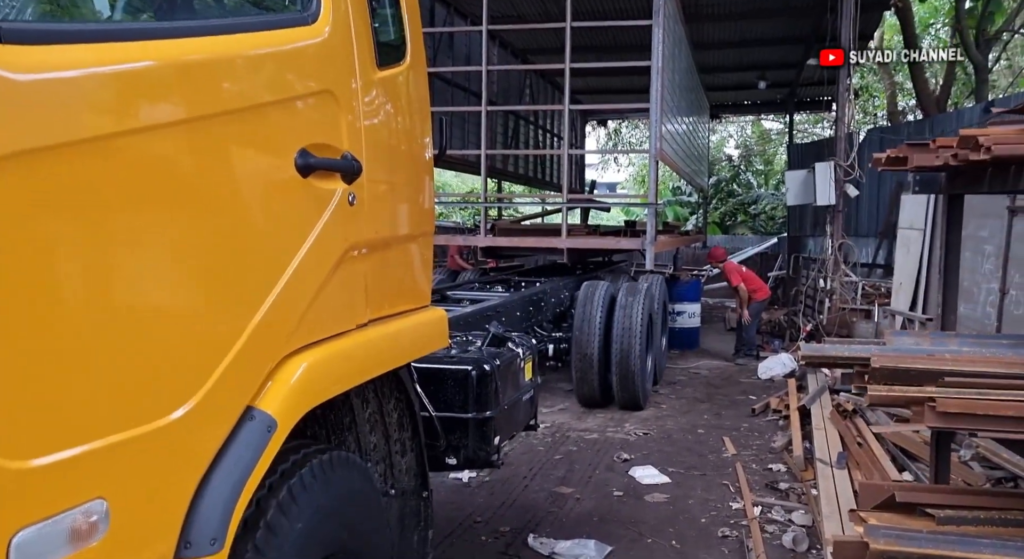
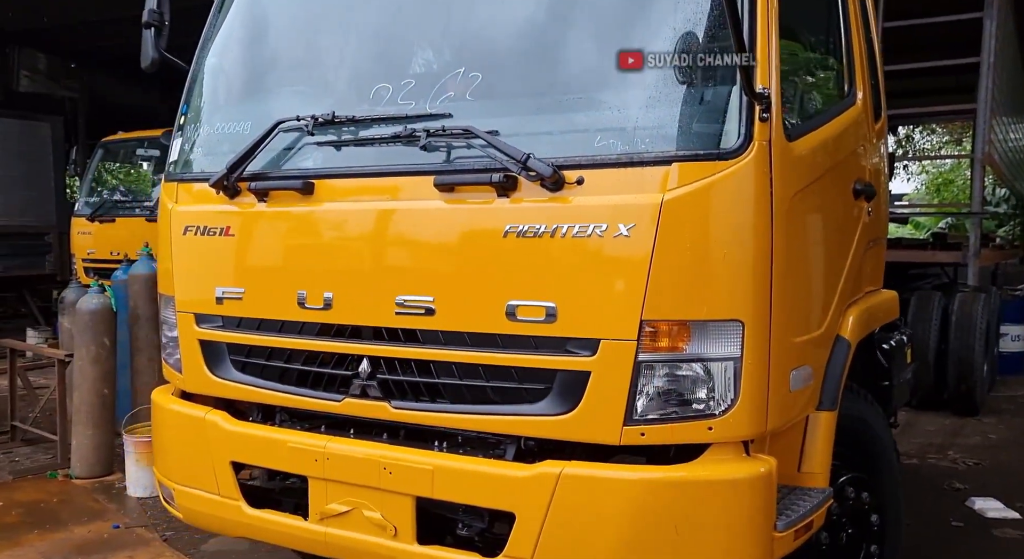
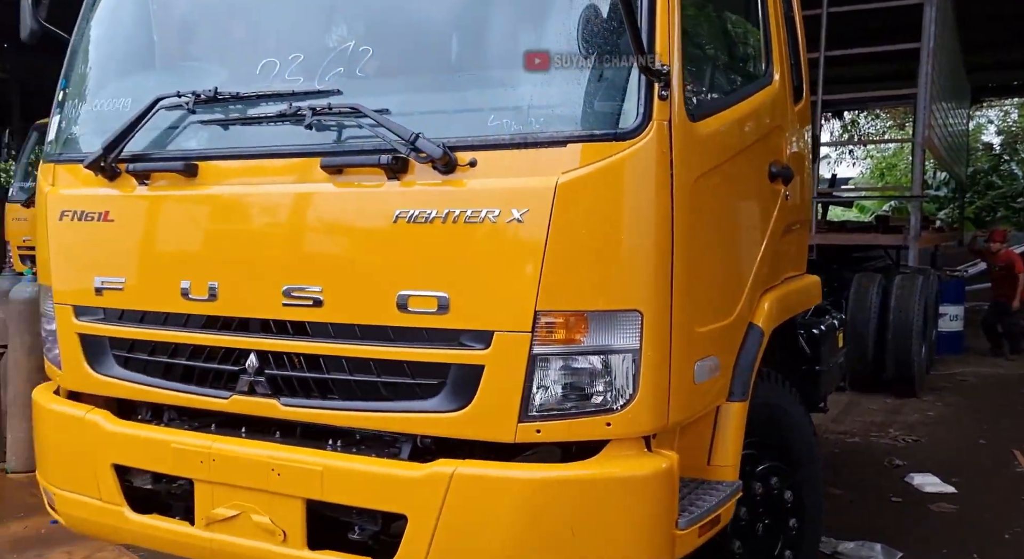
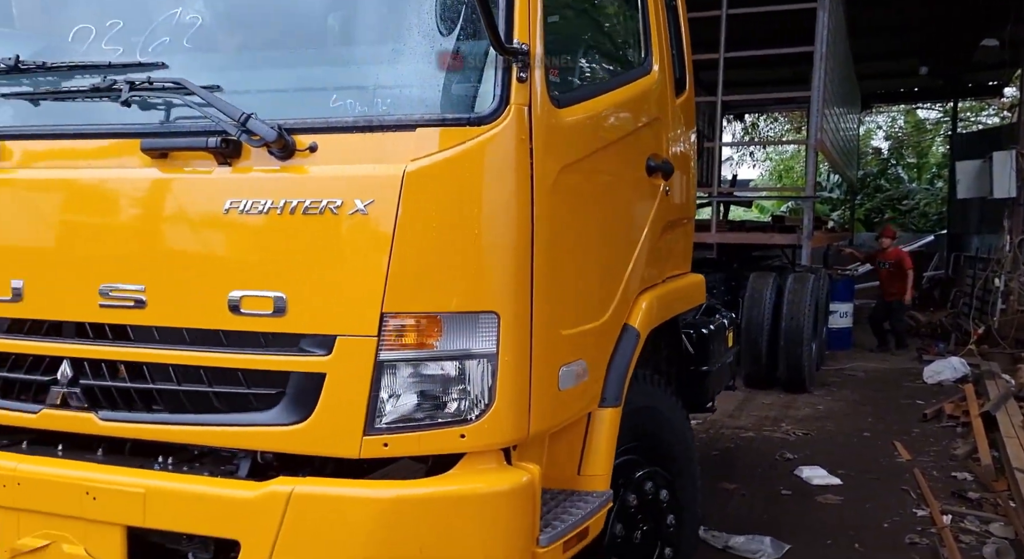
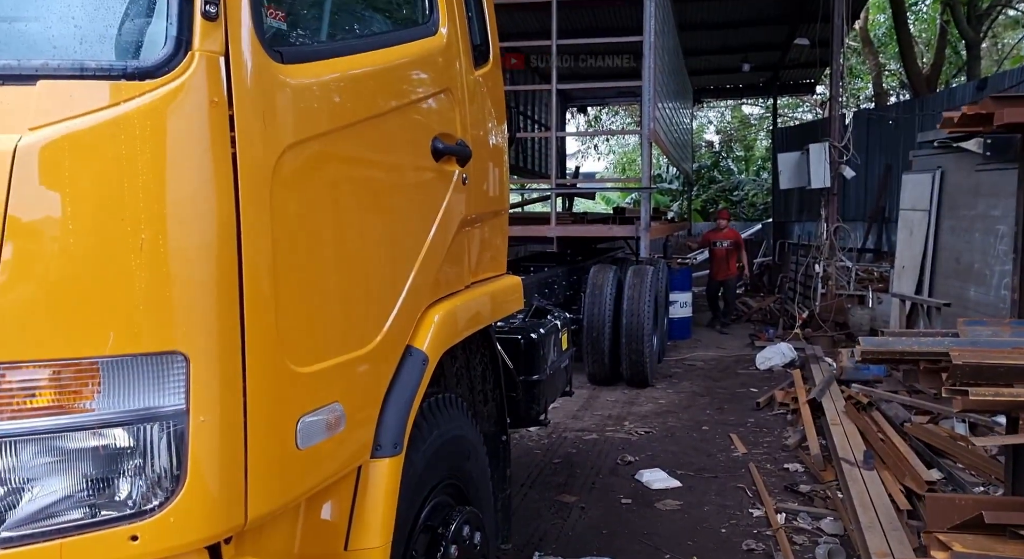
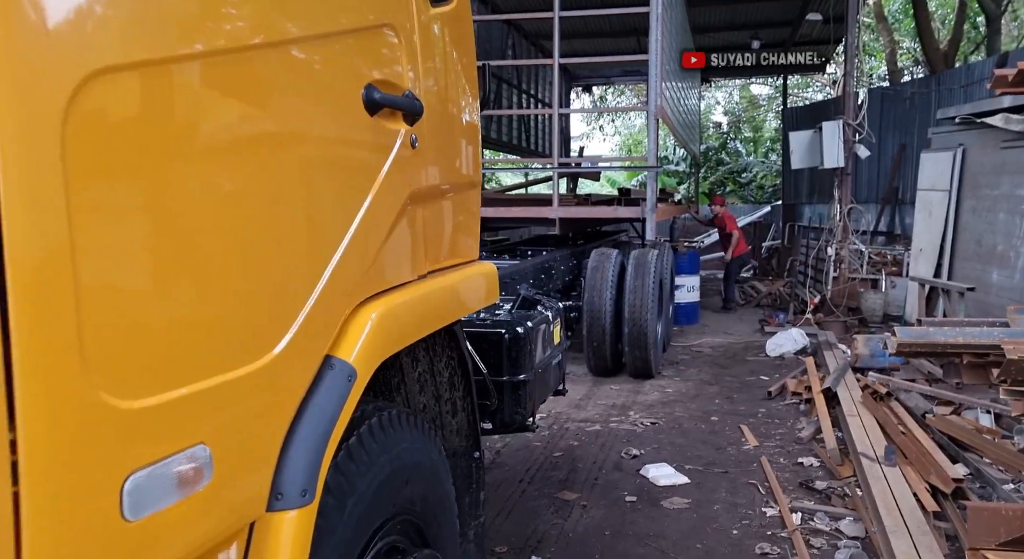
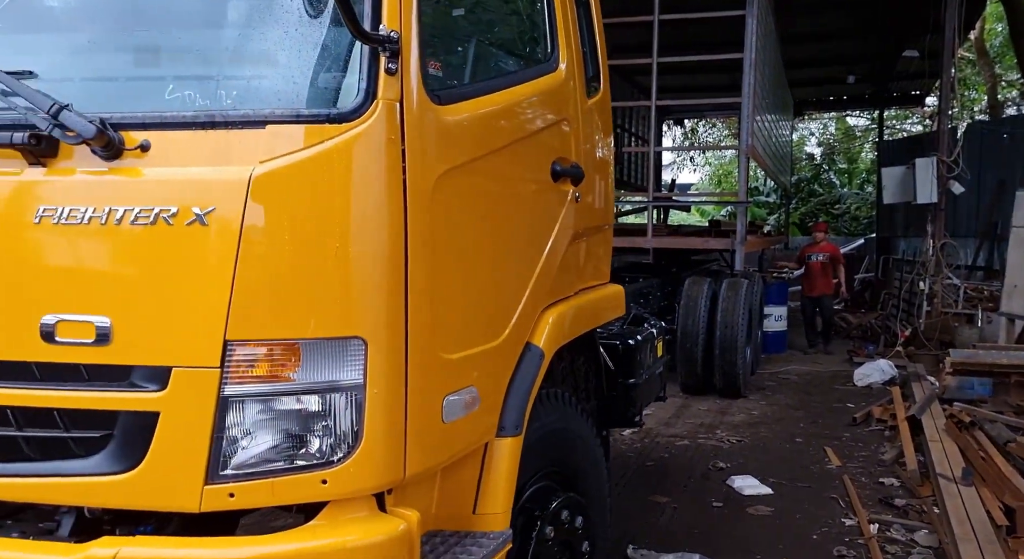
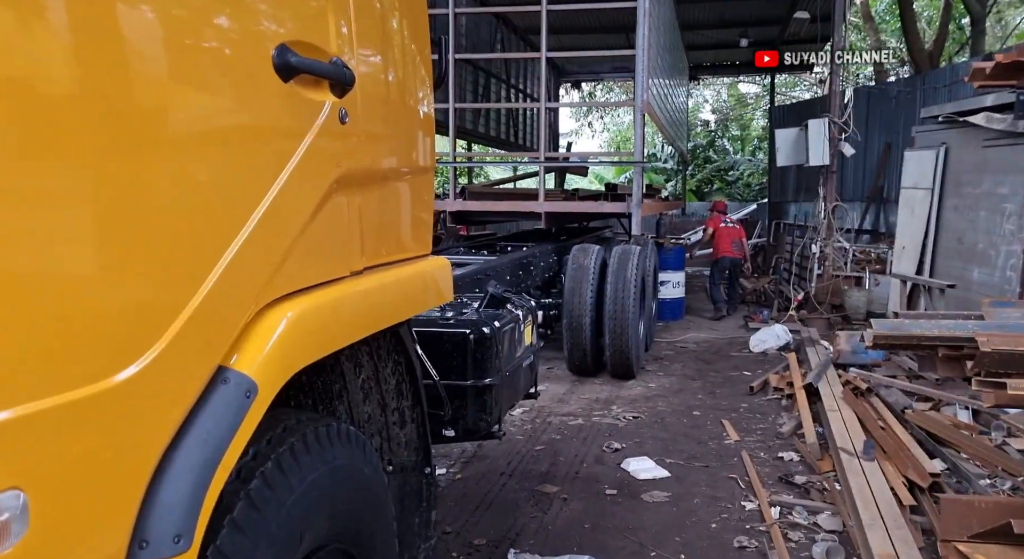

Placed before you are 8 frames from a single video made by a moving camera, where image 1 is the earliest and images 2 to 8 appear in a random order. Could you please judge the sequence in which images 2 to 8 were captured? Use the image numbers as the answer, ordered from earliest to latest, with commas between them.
8, 6, 5, 7, 4, 3, 2
